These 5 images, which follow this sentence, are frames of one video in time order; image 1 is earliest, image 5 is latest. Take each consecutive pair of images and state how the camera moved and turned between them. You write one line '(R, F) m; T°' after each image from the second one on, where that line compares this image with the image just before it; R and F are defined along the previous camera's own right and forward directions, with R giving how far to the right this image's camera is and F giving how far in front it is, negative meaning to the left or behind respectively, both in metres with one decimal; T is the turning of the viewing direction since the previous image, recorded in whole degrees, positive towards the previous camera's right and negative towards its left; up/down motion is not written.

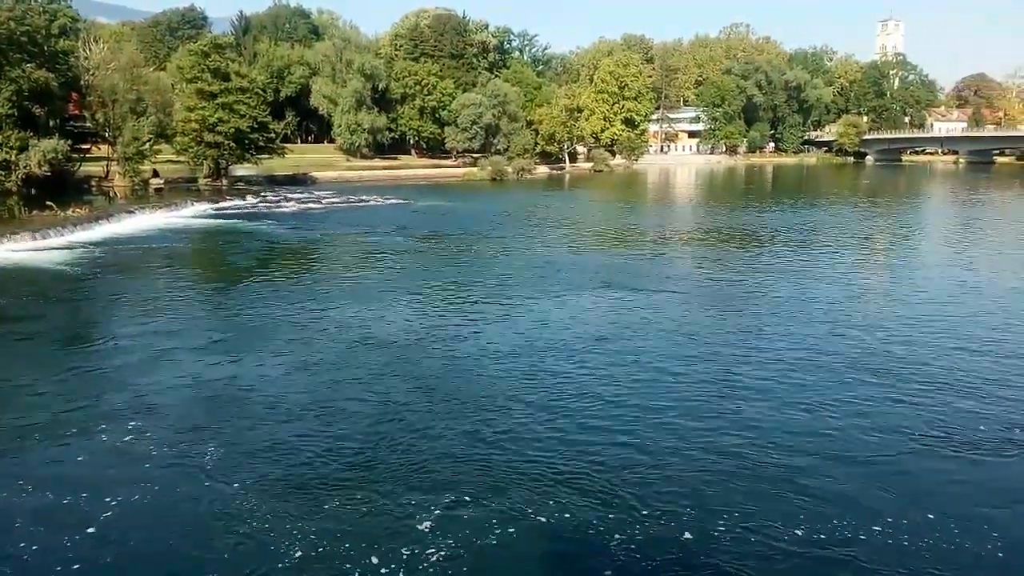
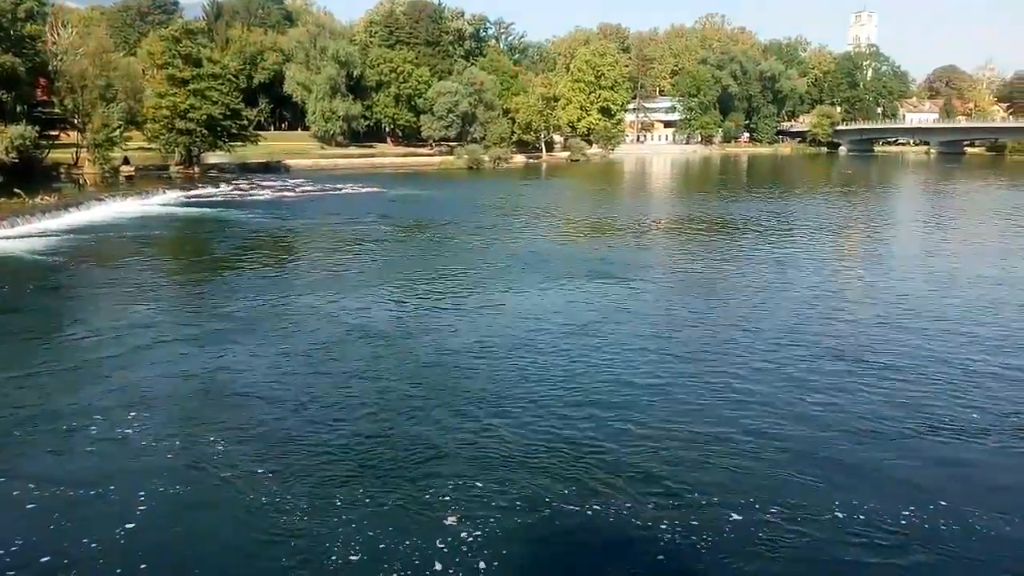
(-0.2, +0.6) m; +2°
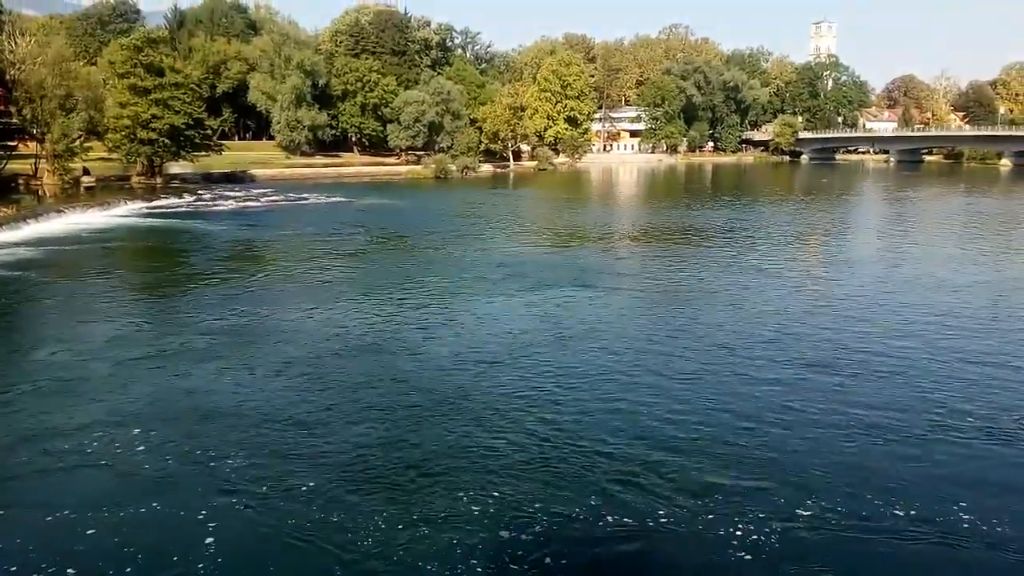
(-0.2, +0.4) m; +2°
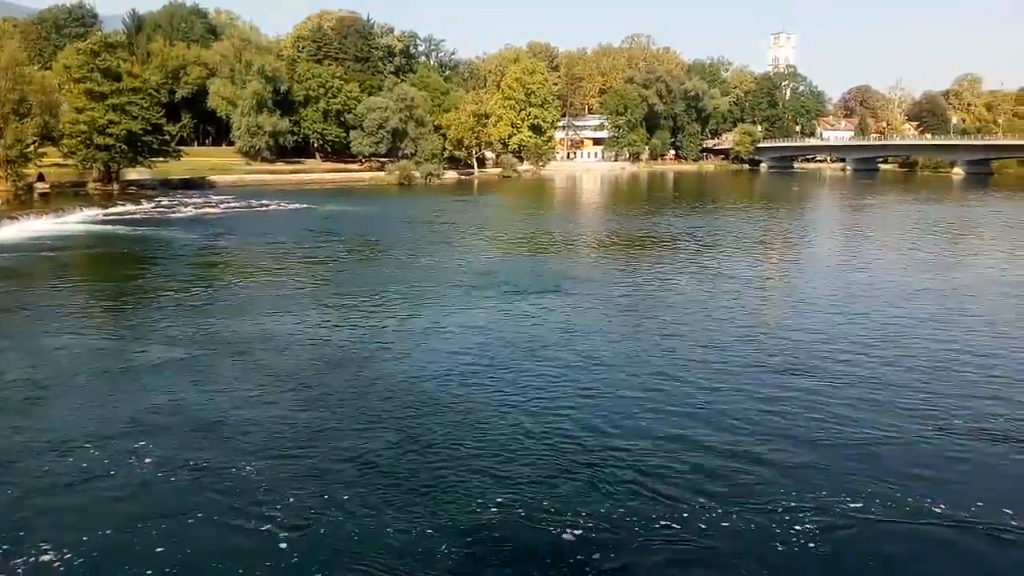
(-0.2, +0.8) m; +2°
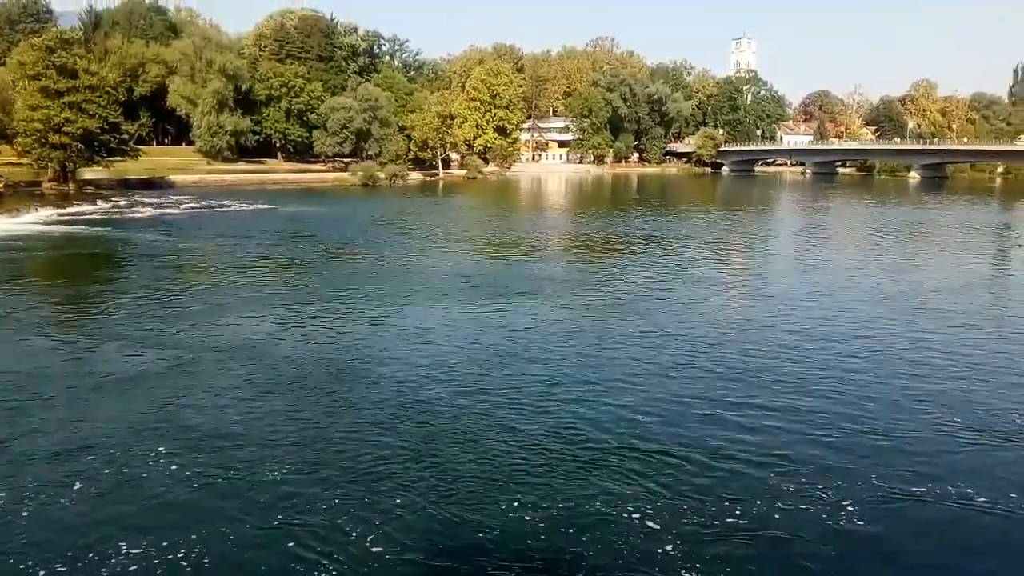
(-0.2, +0.7) m; +2°
